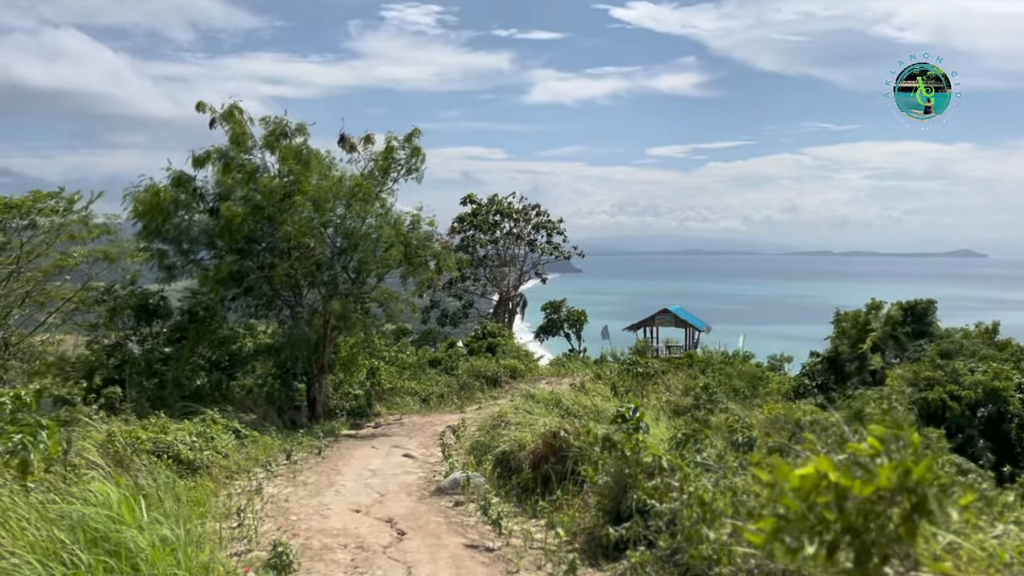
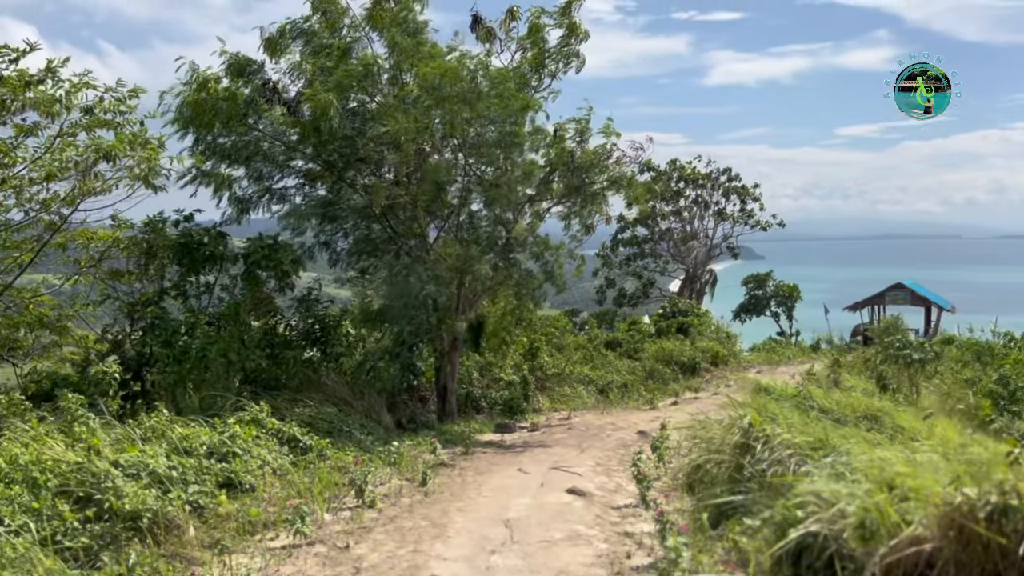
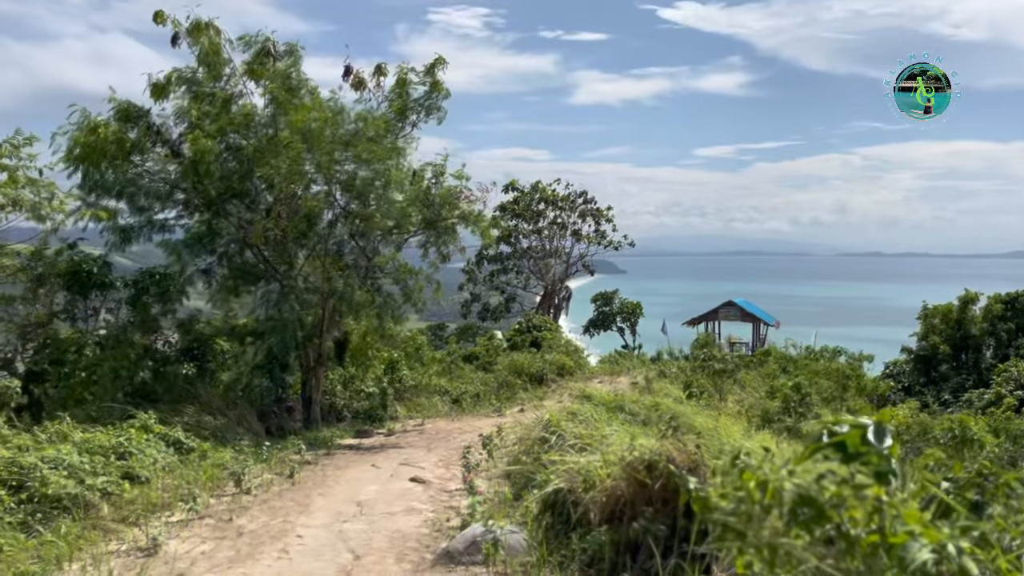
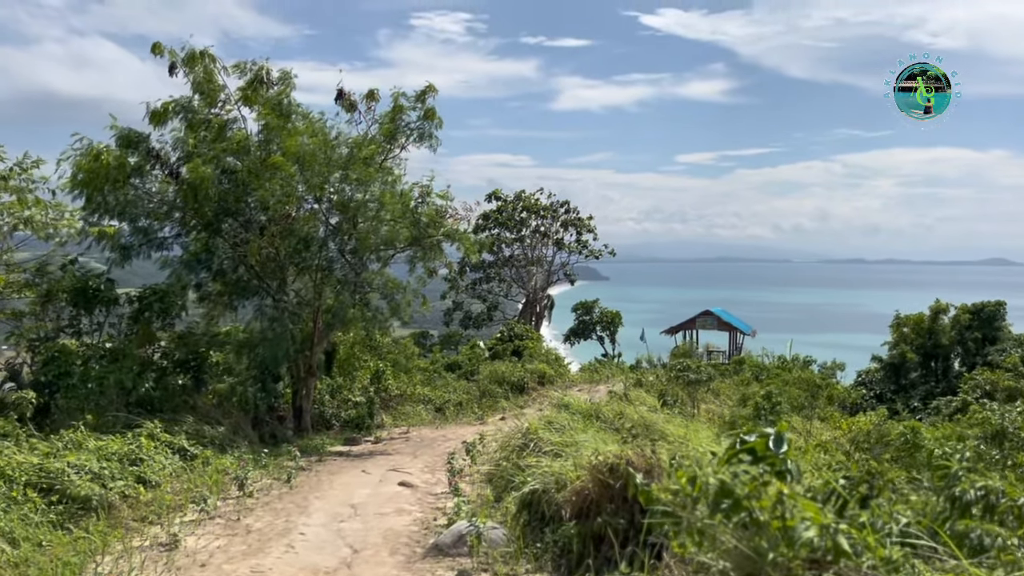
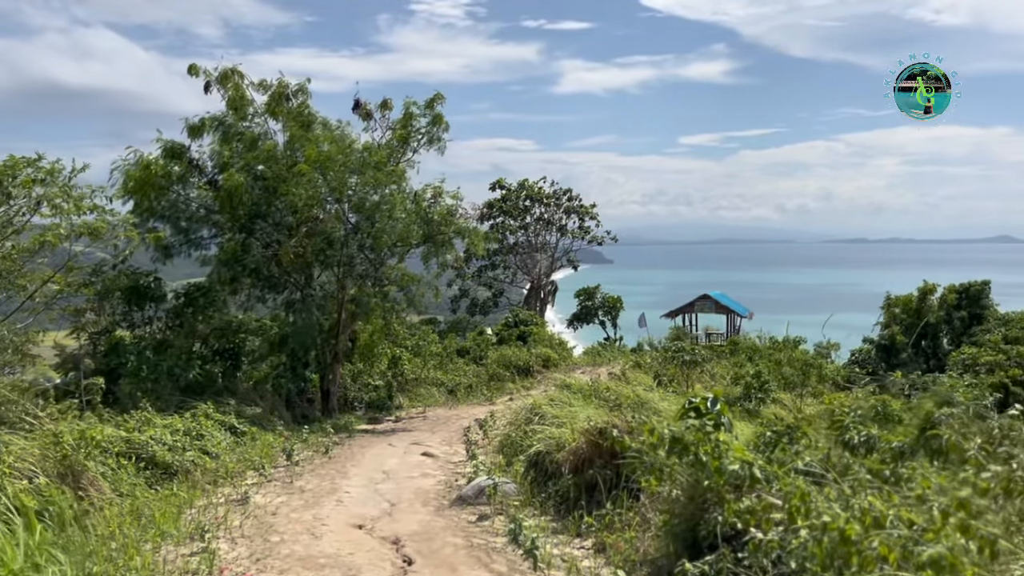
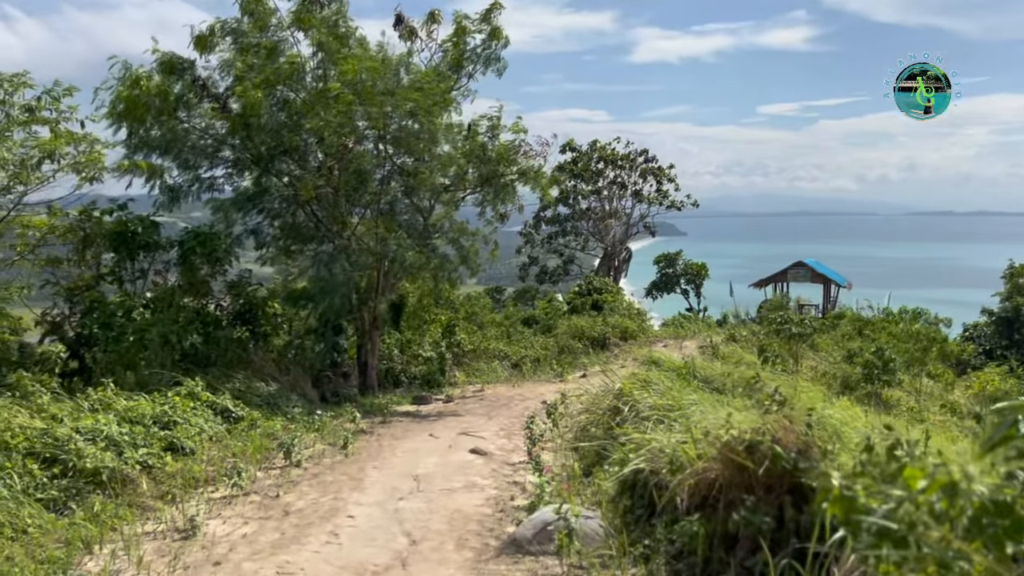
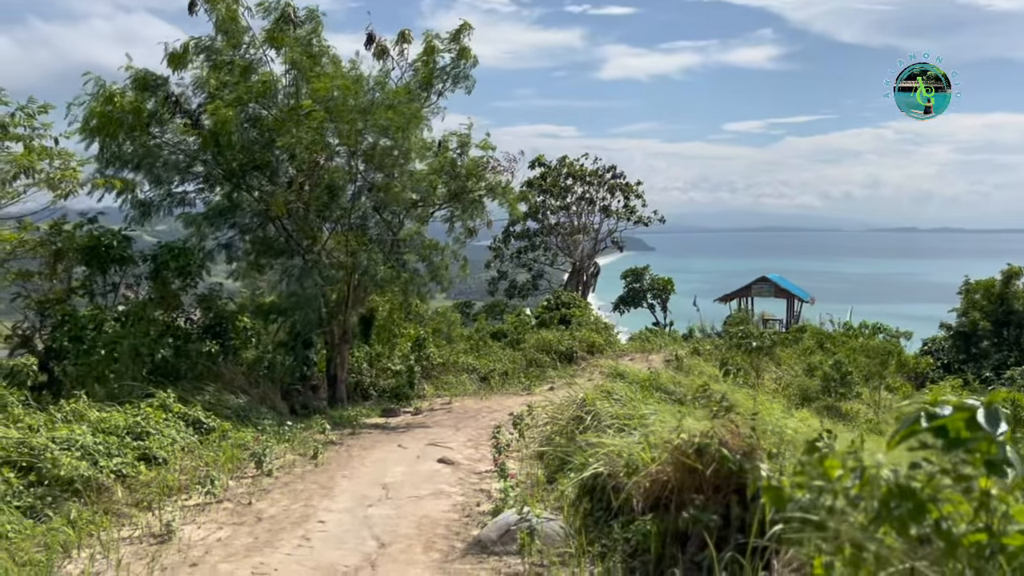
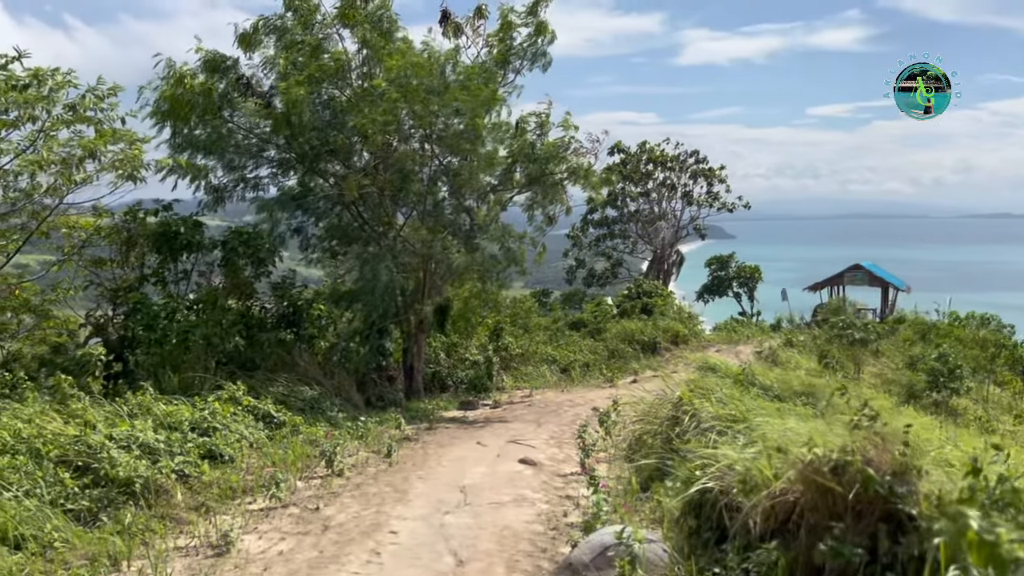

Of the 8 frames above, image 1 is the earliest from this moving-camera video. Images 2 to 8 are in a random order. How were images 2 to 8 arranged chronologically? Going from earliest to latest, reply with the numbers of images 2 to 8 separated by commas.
5, 4, 3, 7, 6, 8, 2
